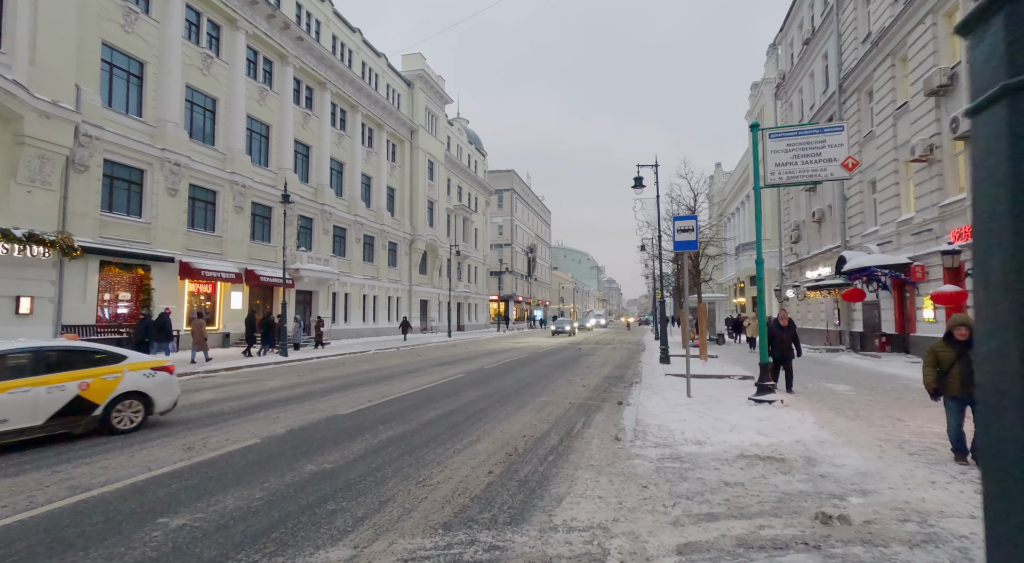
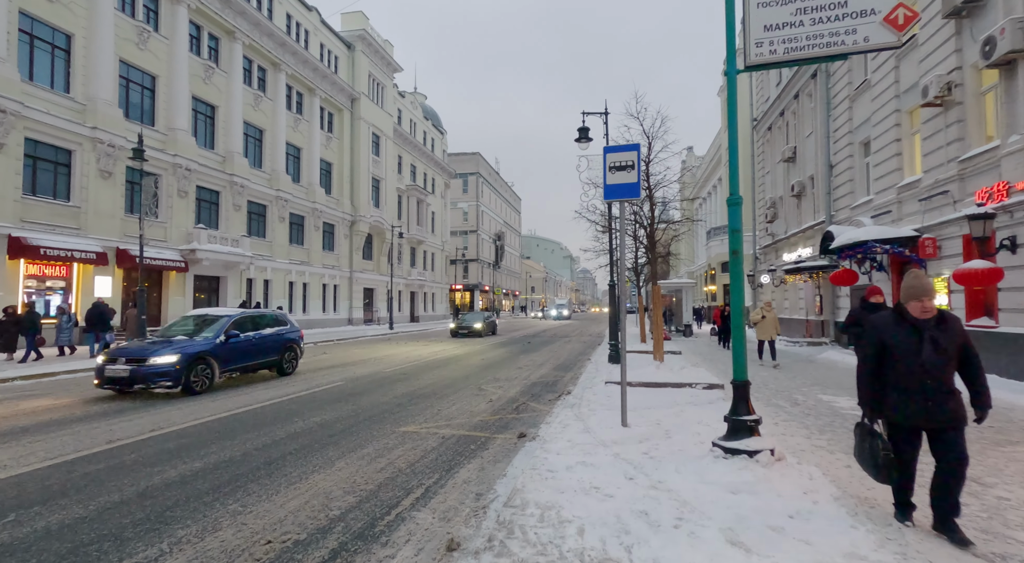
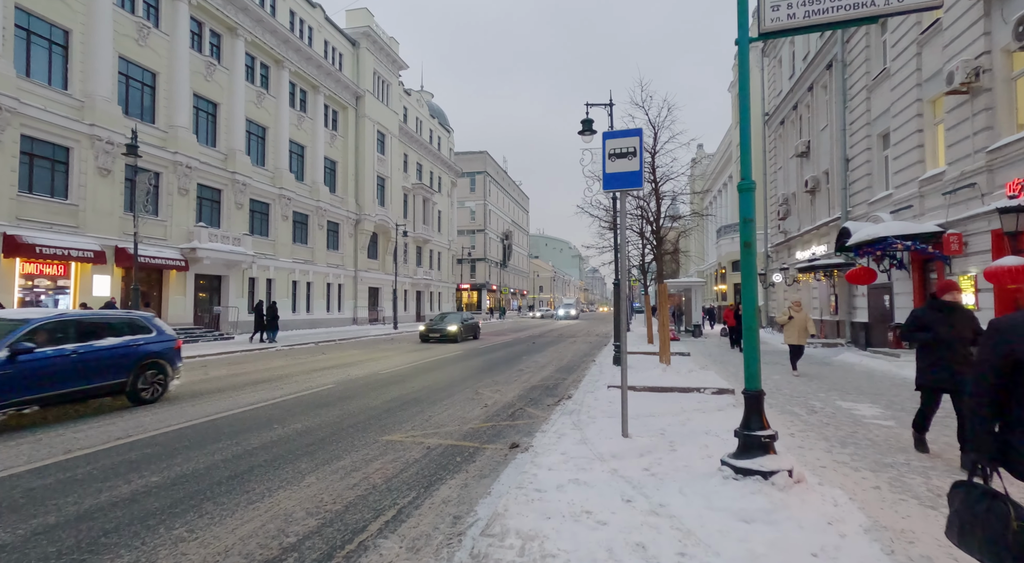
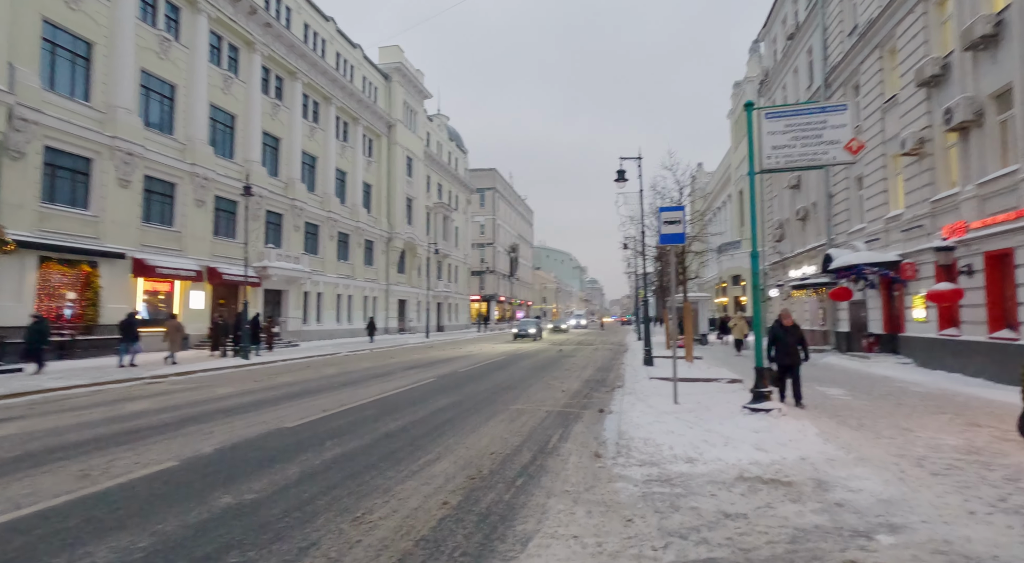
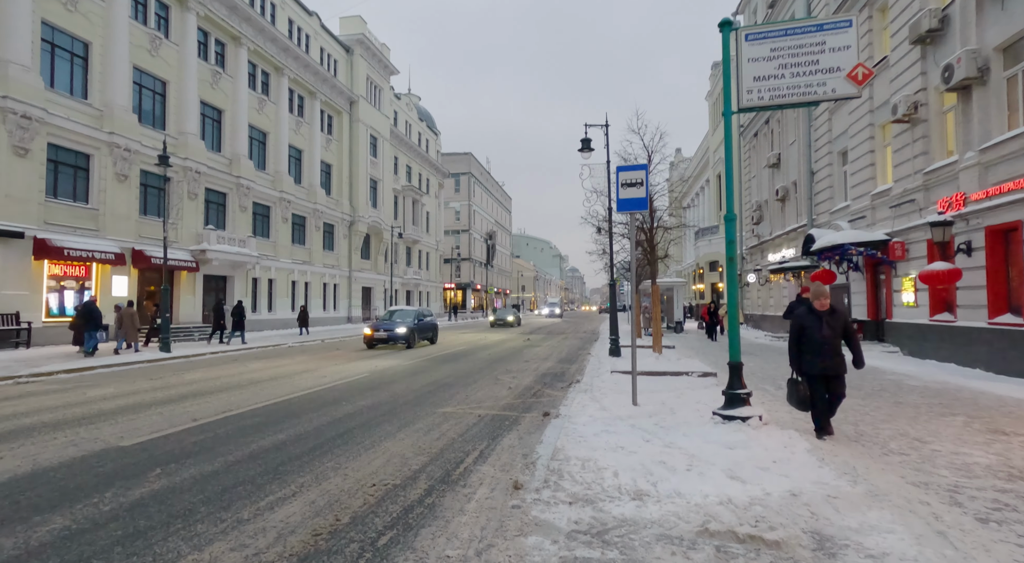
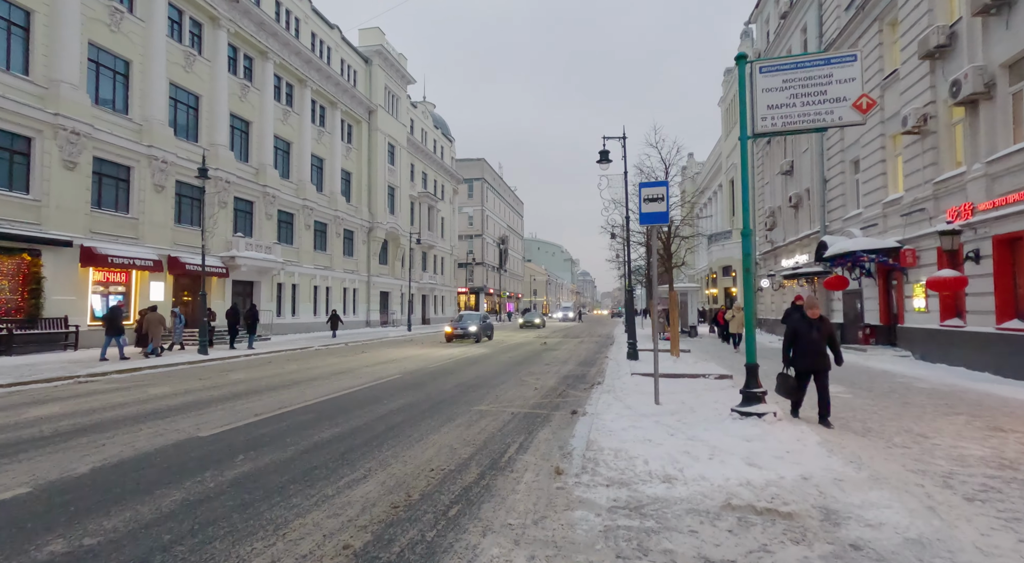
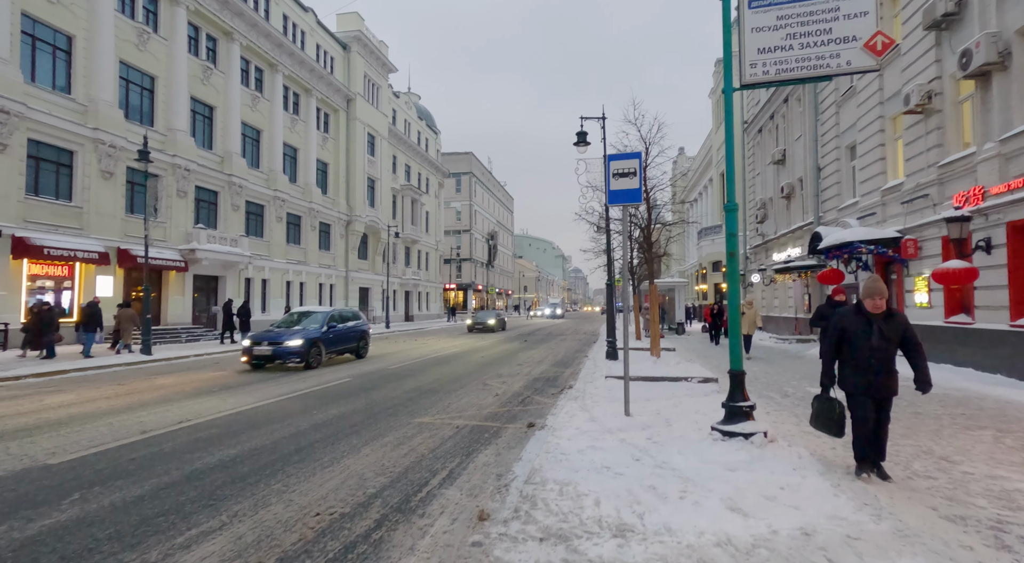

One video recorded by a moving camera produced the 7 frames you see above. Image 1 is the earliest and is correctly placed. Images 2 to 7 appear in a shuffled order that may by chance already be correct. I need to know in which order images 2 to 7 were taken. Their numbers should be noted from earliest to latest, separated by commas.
4, 6, 5, 7, 2, 3
